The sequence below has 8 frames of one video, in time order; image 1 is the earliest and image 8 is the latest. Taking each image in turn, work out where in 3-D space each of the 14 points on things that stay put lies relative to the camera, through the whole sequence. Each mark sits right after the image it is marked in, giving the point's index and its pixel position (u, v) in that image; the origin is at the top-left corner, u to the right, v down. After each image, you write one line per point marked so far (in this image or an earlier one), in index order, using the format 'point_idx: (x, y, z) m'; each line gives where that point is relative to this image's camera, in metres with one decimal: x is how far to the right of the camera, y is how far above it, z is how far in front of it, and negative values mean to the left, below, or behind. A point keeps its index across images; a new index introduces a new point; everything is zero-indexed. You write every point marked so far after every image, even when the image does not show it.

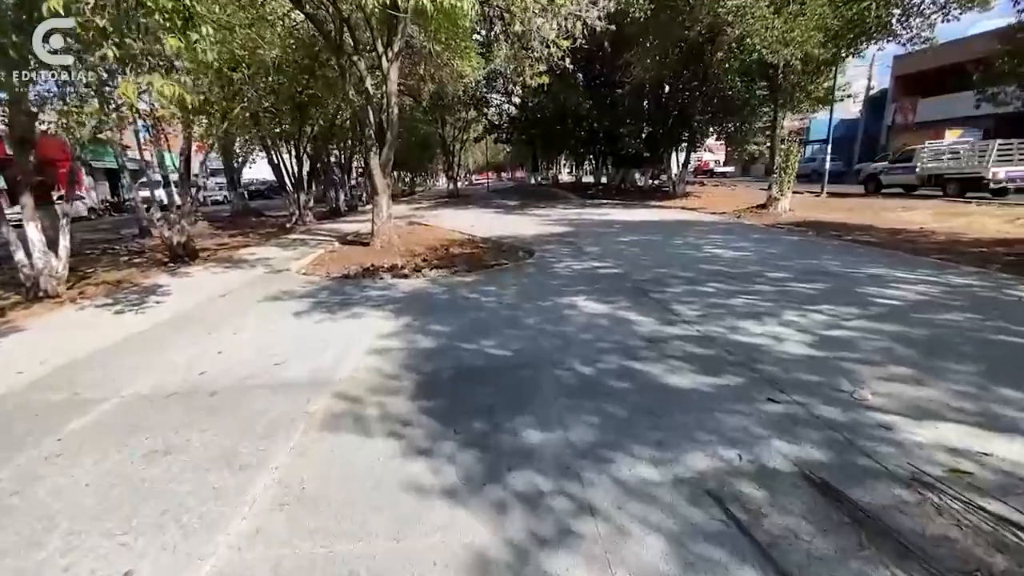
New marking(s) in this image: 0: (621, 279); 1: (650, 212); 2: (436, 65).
0: (+1.7, +0.1, +7.8) m
1: (+5.3, +2.9, +18.8) m
2: (-3.1, +8.8, +19.6) m
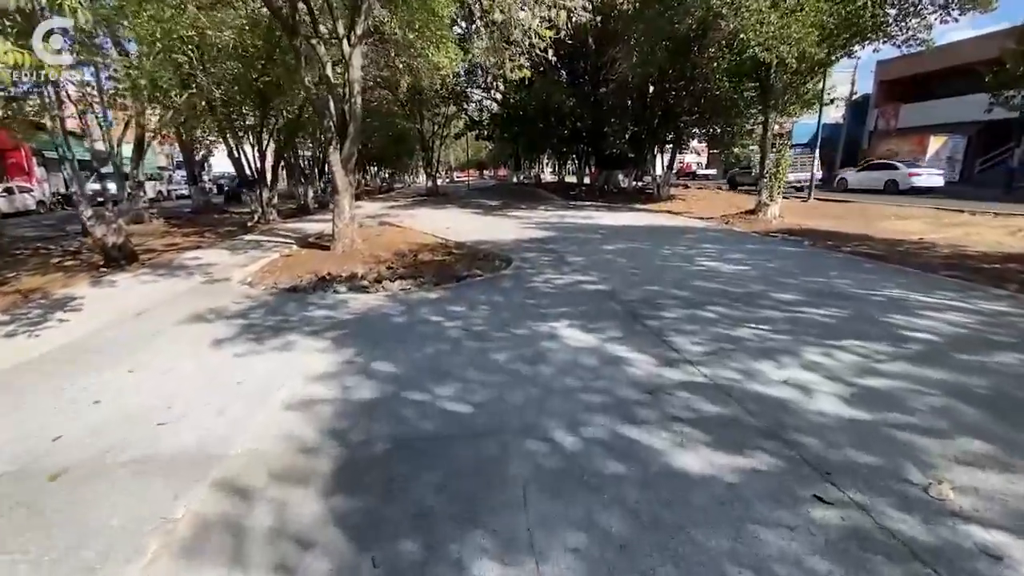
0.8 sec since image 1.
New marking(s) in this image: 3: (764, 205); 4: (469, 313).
0: (+1.3, -0.2, +6.8) m
1: (+4.5, +2.6, +17.9) m
2: (-3.8, +8.6, +18.4) m
3: (+8.5, +2.8, +16.6) m
4: (-0.6, -0.3, +6.3) m
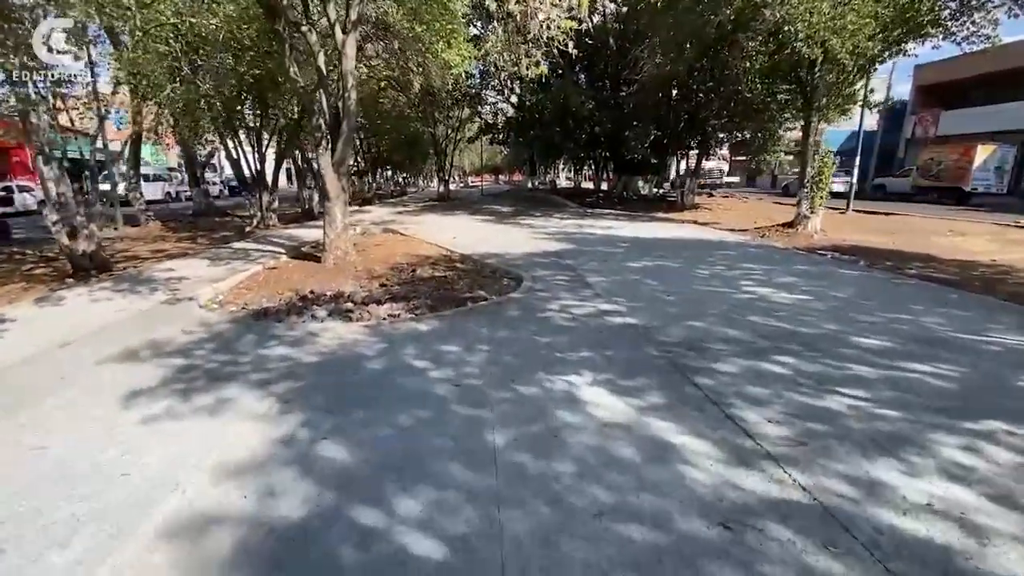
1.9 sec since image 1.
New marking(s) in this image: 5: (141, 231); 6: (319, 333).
0: (+1.4, -0.6, +5.4) m
1: (+4.9, +2.0, +16.4) m
2: (-3.2, +8.2, +17.2) m
3: (+8.9, +2.2, +15.1) m
4: (-0.5, -0.7, +5.0) m
5: (-14.0, +2.1, +18.4) m
6: (-2.3, -0.5, +5.9) m
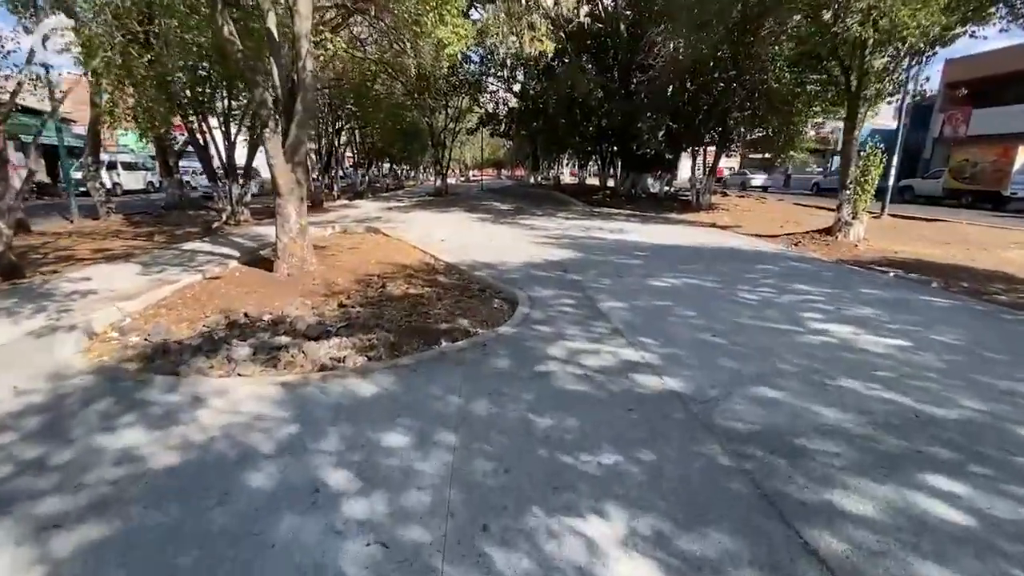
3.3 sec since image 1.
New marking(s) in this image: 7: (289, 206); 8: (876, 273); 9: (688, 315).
0: (+1.3, -1.0, +3.5) m
1: (+4.9, +1.7, +14.5) m
2: (-3.2, +8.0, +15.2) m
3: (+8.9, +1.7, +13.1) m
4: (-0.6, -1.1, +3.1) m
5: (-14.0, +2.1, +16.5) m
6: (-2.4, -0.9, +4.0) m
7: (-3.8, +1.4, +8.3) m
8: (+6.8, +0.3, +9.2) m
9: (+2.2, -0.3, +6.1) m
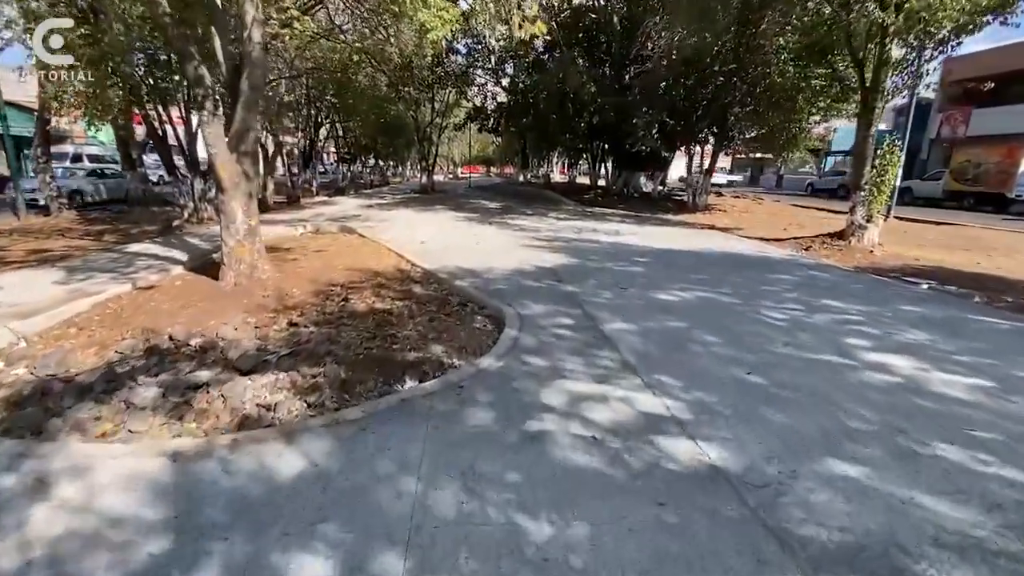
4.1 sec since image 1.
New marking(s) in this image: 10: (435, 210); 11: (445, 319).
0: (+1.2, -1.2, +2.3) m
1: (+4.5, +1.5, +13.4) m
2: (-3.5, +7.8, +13.9) m
3: (+8.6, +1.5, +12.1) m
4: (-0.7, -1.3, +1.9) m
5: (-14.4, +2.0, +15.0) m
6: (-2.6, -1.1, +2.8) m
7: (-3.9, +1.2, +7.0) m
8: (+6.6, +0.1, +8.2) m
9: (+2.0, -0.6, +5.0) m
10: (-3.0, +3.0, +19.0) m
11: (-0.8, -0.4, +6.0) m
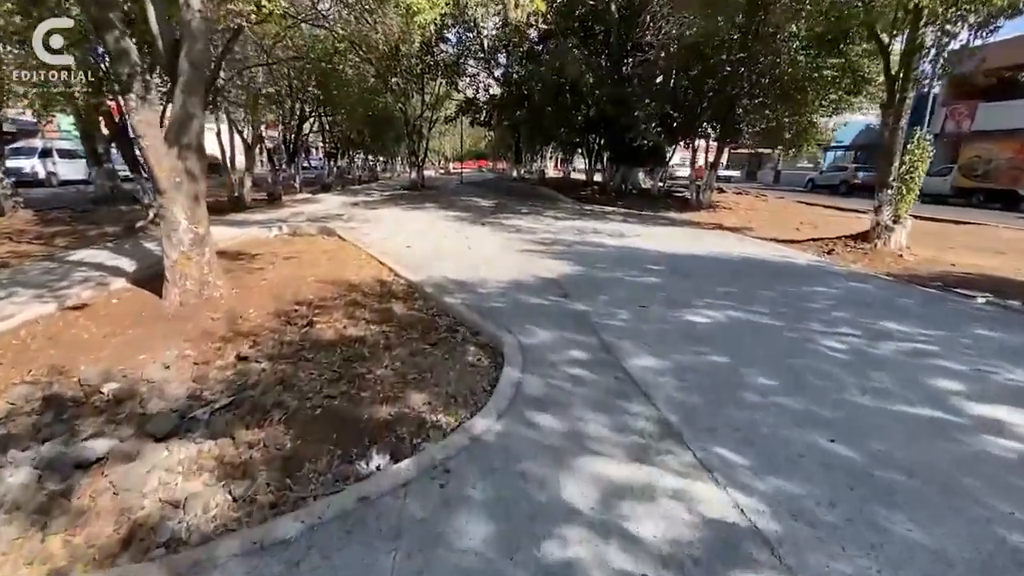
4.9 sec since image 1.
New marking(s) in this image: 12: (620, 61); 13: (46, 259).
0: (+1.3, -1.5, +1.3) m
1: (+4.4, +1.3, +12.4) m
2: (-3.7, +7.6, +12.7) m
3: (+8.5, +1.4, +11.1) m
4: (-0.6, -1.6, +0.8) m
5: (-14.6, +1.8, +13.7) m
6: (-2.5, -1.4, +1.6) m
7: (-4.0, +1.0, +5.8) m
8: (+6.5, -0.1, +7.2) m
9: (+2.1, -0.8, +3.9) m
10: (-3.2, +2.9, +17.9) m
11: (-0.8, -0.6, +4.9) m
12: (+4.6, +9.5, +20.3) m
13: (-8.7, +0.5, +9.1) m
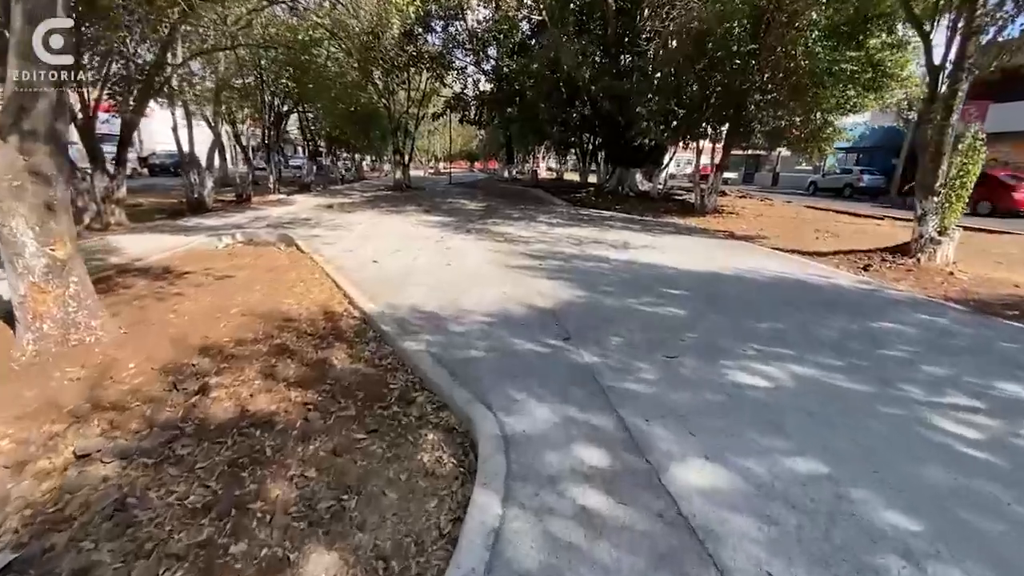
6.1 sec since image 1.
0: (+1.2, -1.9, -0.3) m
1: (+4.1, +0.9, +10.8) m
2: (-3.9, +7.2, +11.0) m
3: (+8.2, +0.9, +9.7) m
4: (-0.7, -2.0, -0.8) m
5: (-14.8, +1.4, +11.8) m
6: (-2.6, -1.8, 0.0) m
7: (-4.1, +0.6, +4.1) m
8: (+6.3, -0.6, +5.6) m
9: (+1.9, -1.2, +2.3) m
10: (-3.6, +2.5, +16.2) m
11: (-1.0, -1.0, +3.3) m
12: (+4.2, +9.0, +18.8) m
13: (-8.9, +0.2, +7.4) m
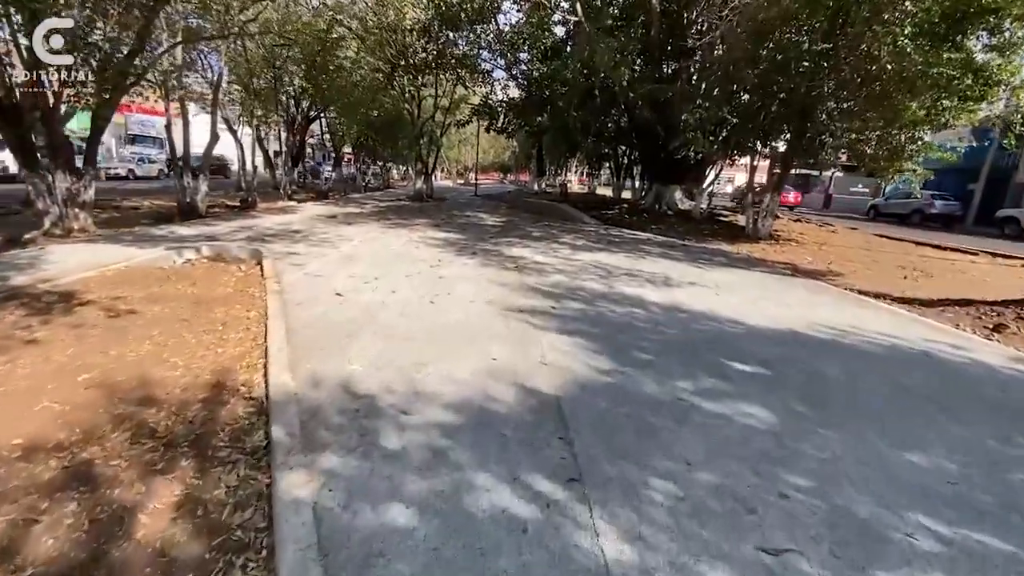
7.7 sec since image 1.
0: (+0.6, -2.4, -2.5) m
1: (+4.3, 0.0, +8.5) m
2: (-3.4, +6.7, +9.3) m
3: (+8.3, -0.1, +7.1) m
4: (-1.3, -2.4, -2.9) m
5: (-14.5, +1.3, +10.7) m
6: (-3.1, -2.1, -2.0) m
7: (-4.3, +0.2, +2.3) m
8: (+6.2, -1.4, +3.2) m
9: (+1.5, -1.8, +0.1) m
10: (-3.0, +1.8, +14.3) m
11: (-1.3, -1.5, +1.2) m
12: (+5.2, +7.9, +16.7) m
13: (-8.9, -0.1, +5.8) m
